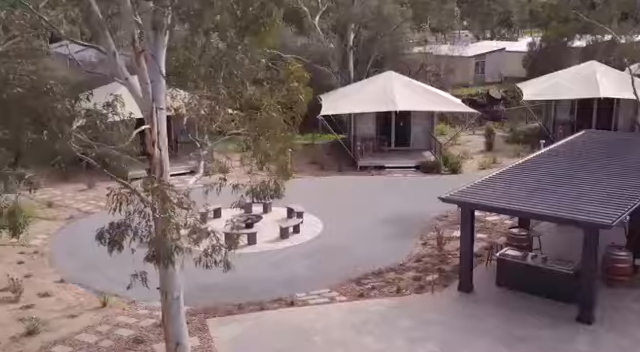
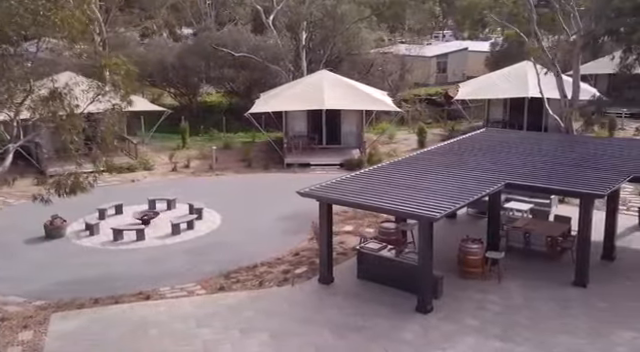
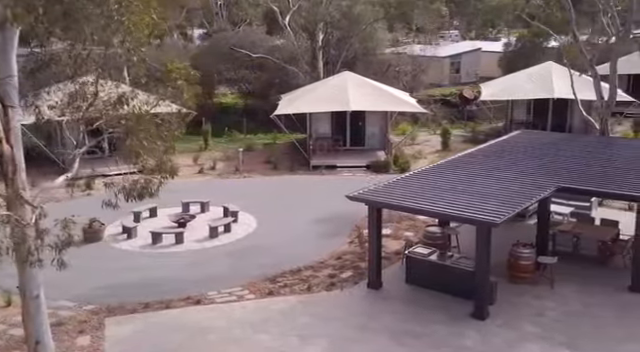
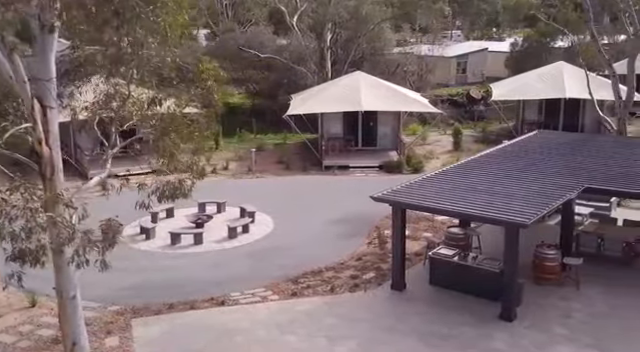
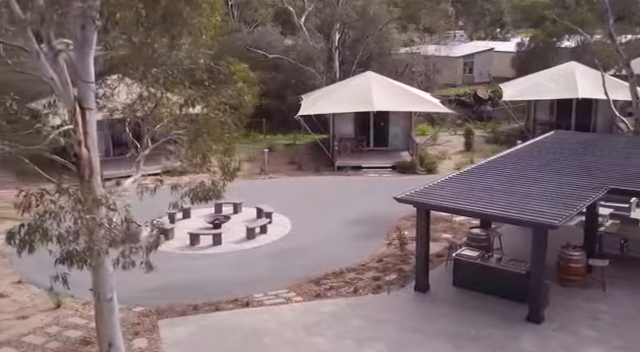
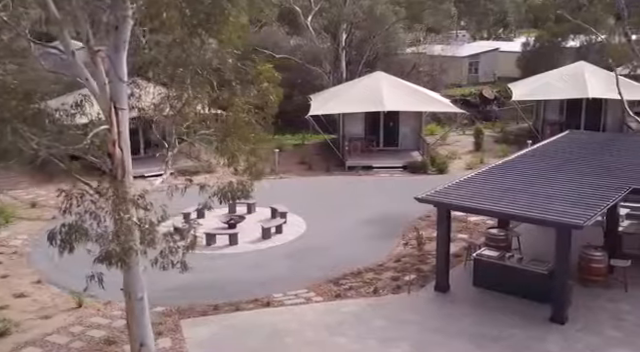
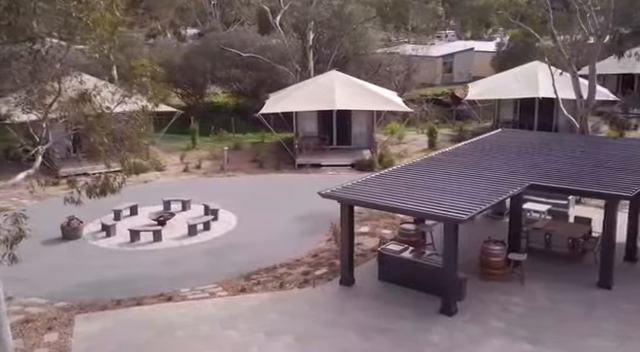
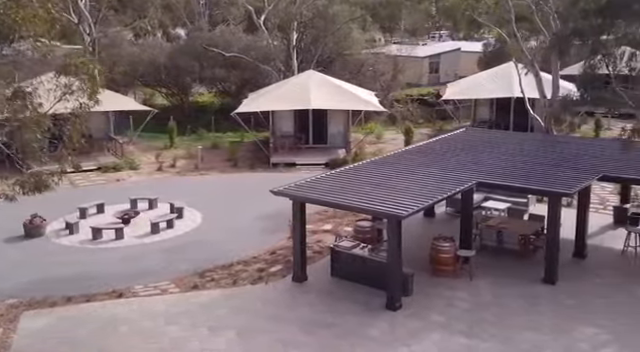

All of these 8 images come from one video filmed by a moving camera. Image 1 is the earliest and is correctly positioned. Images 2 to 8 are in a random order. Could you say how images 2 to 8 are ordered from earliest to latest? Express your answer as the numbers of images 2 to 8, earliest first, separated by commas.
6, 5, 4, 3, 7, 2, 8
